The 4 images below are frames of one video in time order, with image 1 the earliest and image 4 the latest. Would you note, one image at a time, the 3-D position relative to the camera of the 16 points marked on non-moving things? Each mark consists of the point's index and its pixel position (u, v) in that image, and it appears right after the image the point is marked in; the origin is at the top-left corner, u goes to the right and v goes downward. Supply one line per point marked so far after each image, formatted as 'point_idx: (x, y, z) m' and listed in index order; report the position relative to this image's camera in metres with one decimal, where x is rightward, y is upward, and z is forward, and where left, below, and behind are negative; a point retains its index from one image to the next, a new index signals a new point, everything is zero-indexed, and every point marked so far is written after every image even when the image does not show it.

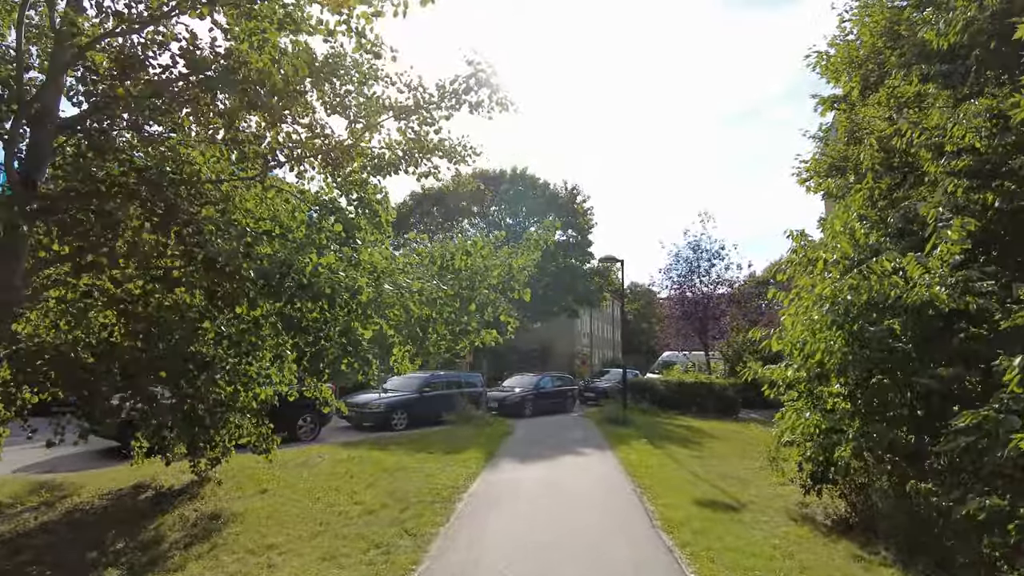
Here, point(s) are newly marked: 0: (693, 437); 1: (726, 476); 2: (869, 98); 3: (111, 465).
0: (+4.3, -3.6, +14.9) m
1: (+3.6, -3.2, +10.4) m
2: (+7.3, +3.9, +12.8) m
3: (-6.6, -2.9, +10.3) m
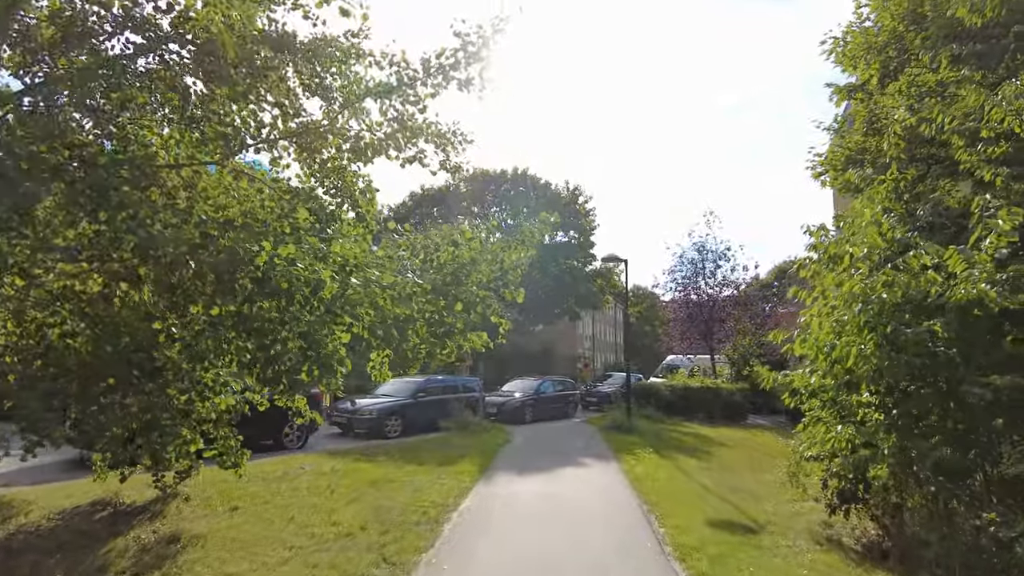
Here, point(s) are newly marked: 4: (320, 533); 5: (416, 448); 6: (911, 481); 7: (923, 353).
0: (+4.3, -3.6, +14.1) m
1: (+3.5, -3.2, +9.7) m
2: (+7.3, +3.9, +12.1) m
3: (-6.7, -2.9, +9.6) m
4: (-2.1, -2.7, +6.8) m
5: (-2.0, -3.4, +13.3) m
6: (+4.0, -1.9, +6.2) m
7: (+3.8, -0.6, +5.7) m
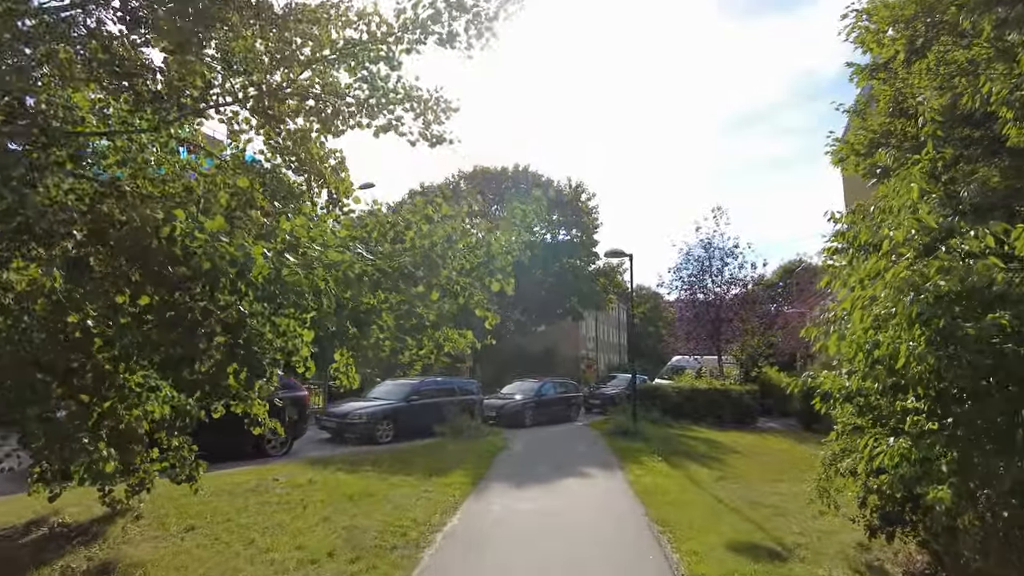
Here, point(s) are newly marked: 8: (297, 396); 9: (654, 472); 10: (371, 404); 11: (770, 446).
0: (+4.2, -3.5, +13.2) m
1: (+3.5, -3.0, +8.7) m
2: (+7.2, +4.0, +11.1) m
3: (-6.8, -2.8, +8.7) m
4: (-2.2, -2.6, +5.9) m
5: (-2.1, -3.3, +12.3) m
6: (+3.9, -1.8, +5.3) m
7: (+3.7, -0.5, +4.8) m
8: (-5.0, -2.5, +14.3) m
9: (+2.4, -3.2, +10.7) m
10: (-3.8, -3.1, +16.6) m
11: (+6.4, -3.9, +15.3) m
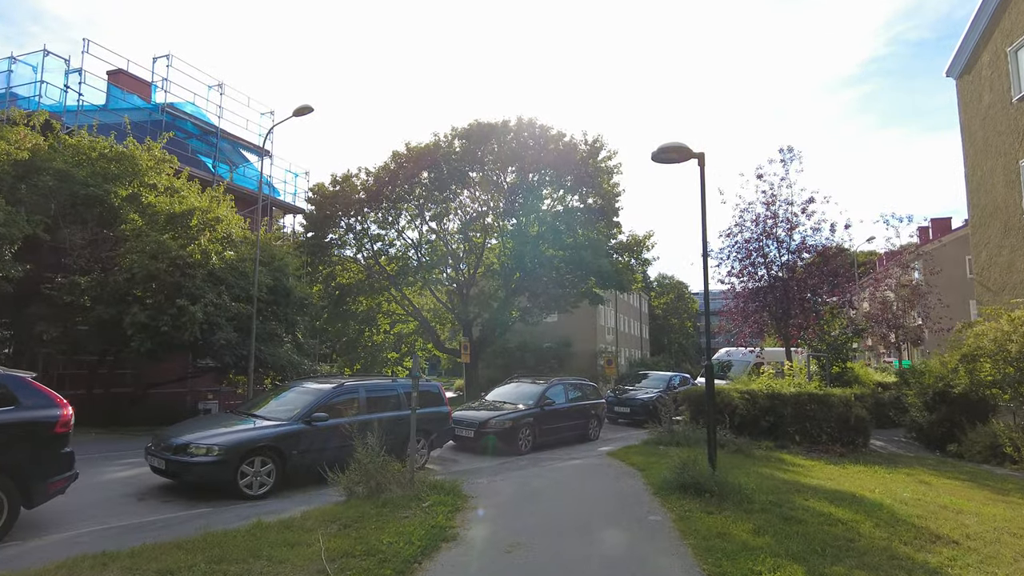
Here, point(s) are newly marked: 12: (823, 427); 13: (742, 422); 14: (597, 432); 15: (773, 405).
0: (+3.7, -2.5, +5.8) m
1: (+2.8, -2.0, +1.4) m
2: (+6.6, +5.0, +3.6) m
3: (-7.4, -1.9, +1.6) m
4: (-2.9, -1.6, -1.3) m
5: (-2.6, -2.3, +5.1) m
6: (+3.2, -0.8, -2.1) m
7: (+3.0, +0.5, -2.6) m
8: (-5.4, -1.5, +7.2) m
9: (+1.9, -2.2, +3.4) m
10: (-4.2, -2.1, +9.4) m
11: (+5.9, -2.8, +7.9) m
12: (+7.3, -3.2, +14.6) m
13: (+5.5, -3.2, +15.2) m
14: (+2.3, -3.8, +16.5) m
15: (+6.3, -2.8, +15.0) m
